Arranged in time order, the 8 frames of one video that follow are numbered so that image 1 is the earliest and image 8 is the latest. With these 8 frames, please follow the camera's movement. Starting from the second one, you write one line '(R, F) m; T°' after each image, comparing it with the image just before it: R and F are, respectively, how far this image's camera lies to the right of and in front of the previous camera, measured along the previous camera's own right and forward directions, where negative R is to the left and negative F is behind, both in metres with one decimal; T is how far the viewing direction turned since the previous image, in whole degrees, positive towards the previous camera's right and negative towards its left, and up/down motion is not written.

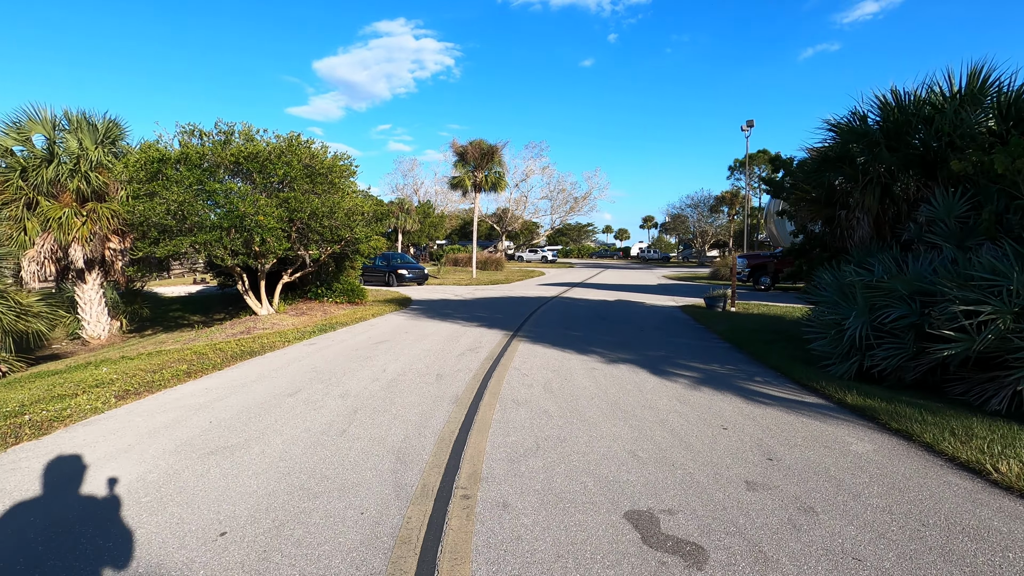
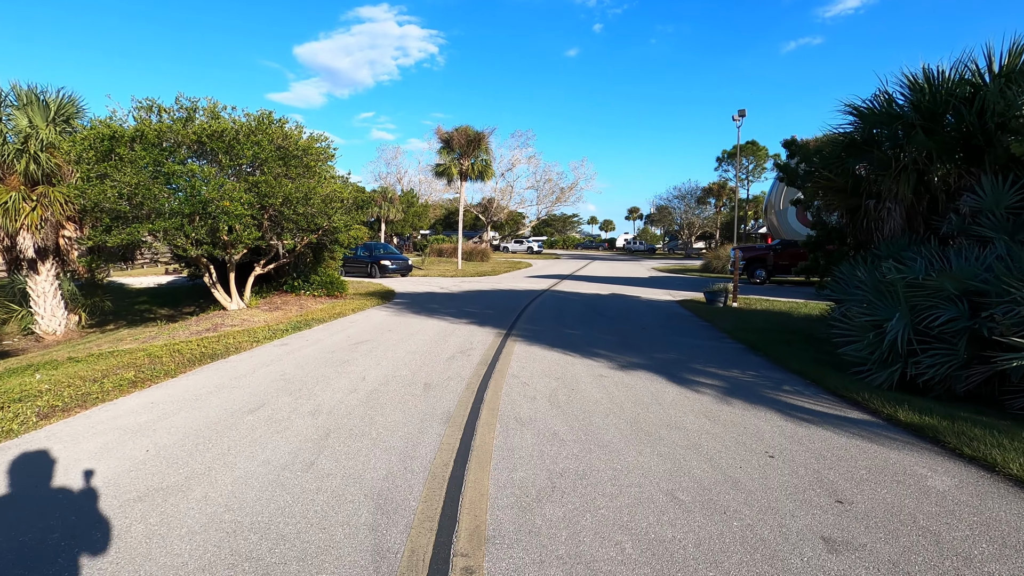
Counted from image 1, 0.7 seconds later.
(-0.2, +0.9) m; +2°
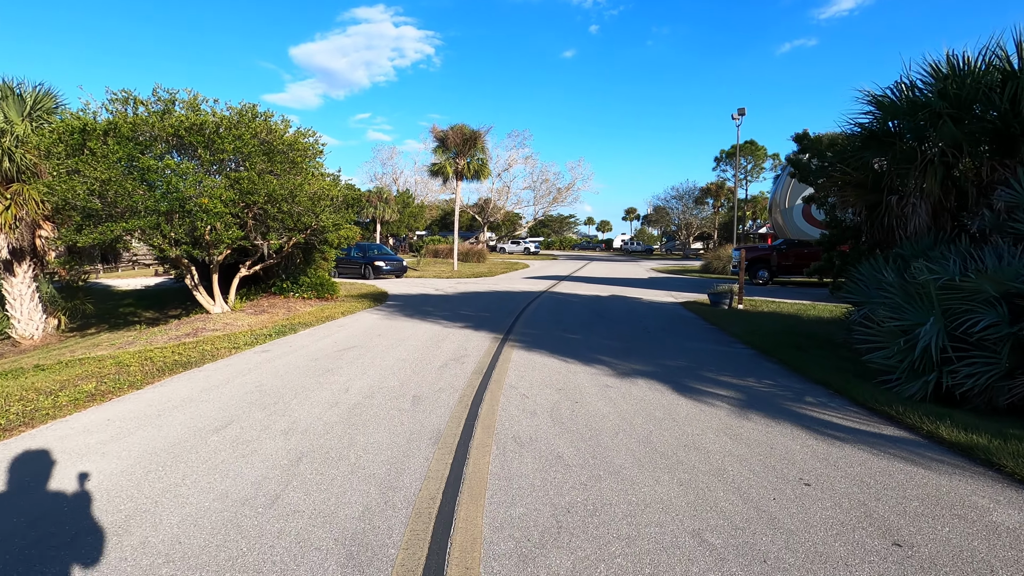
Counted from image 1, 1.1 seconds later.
(0.0, +0.6) m; 0°
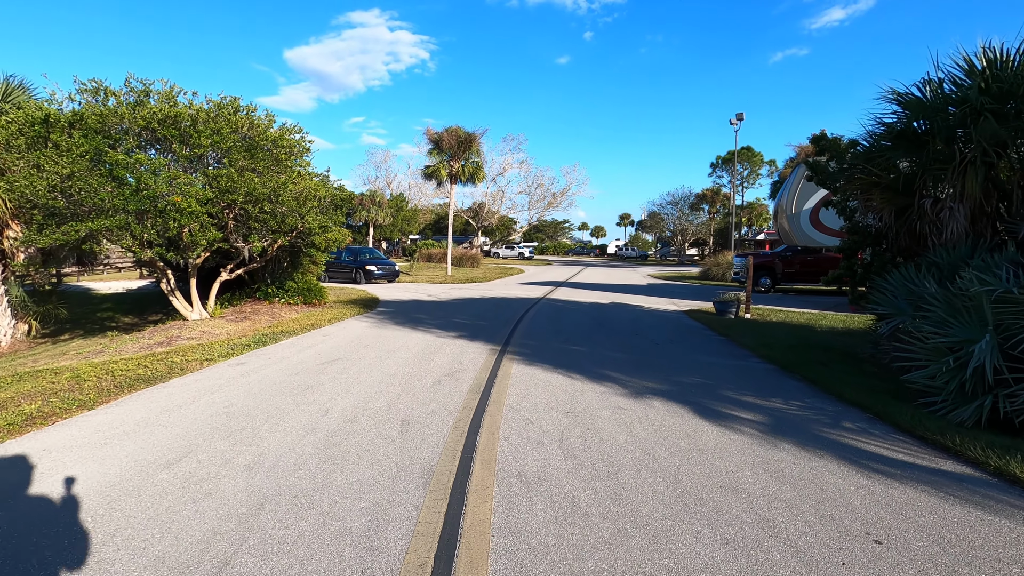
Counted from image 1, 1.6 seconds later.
(-0.1, +0.7) m; +1°
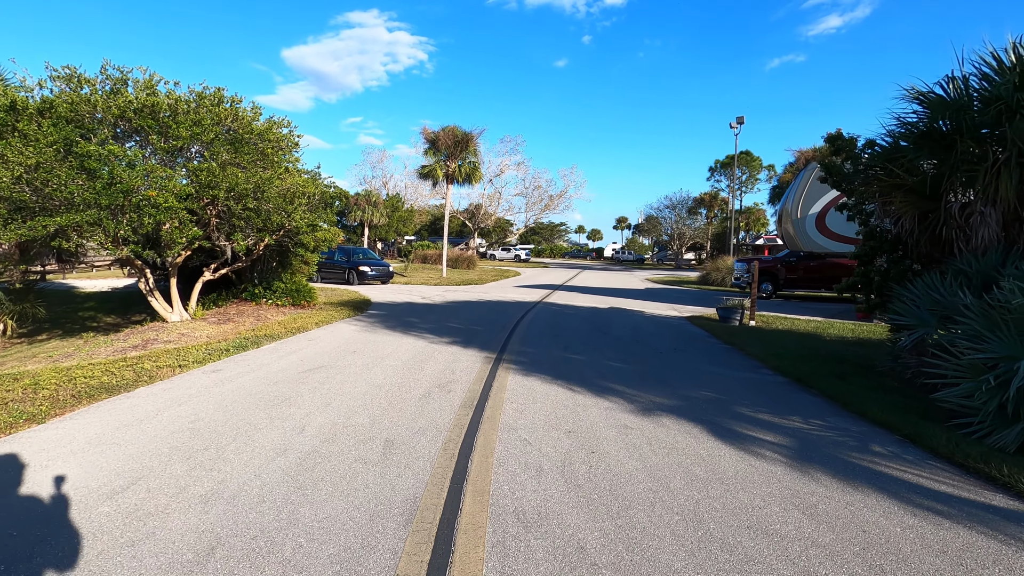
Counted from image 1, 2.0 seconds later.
(0.0, +0.5) m; 0°
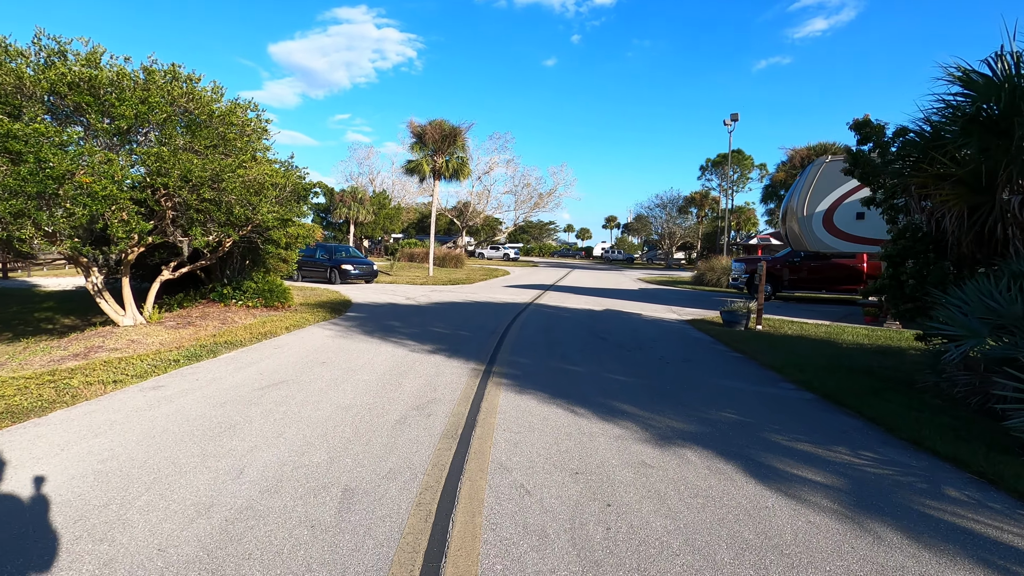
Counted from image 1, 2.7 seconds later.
(0.0, +1.0) m; +1°
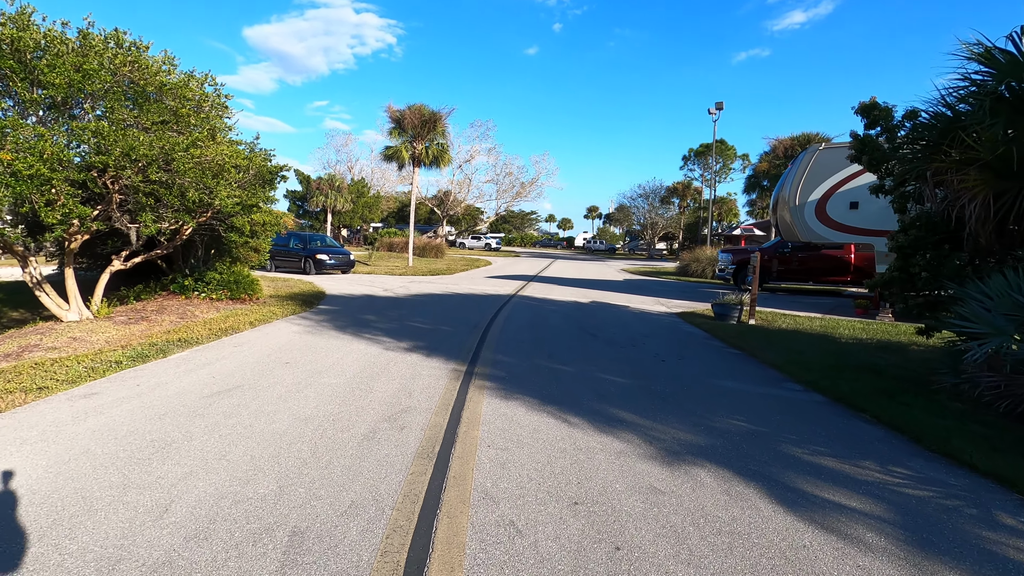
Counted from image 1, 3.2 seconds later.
(0.0, +0.7) m; +2°
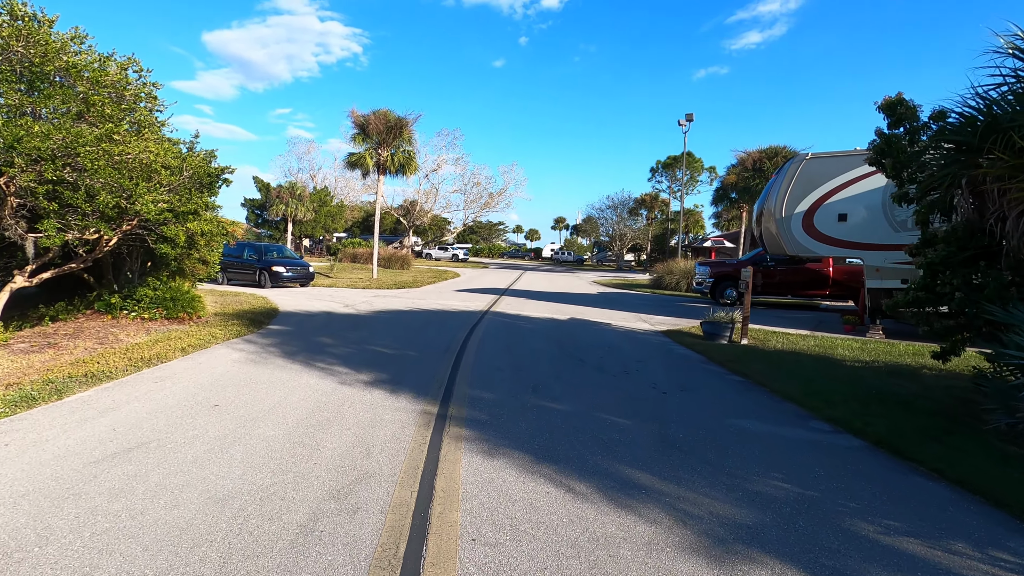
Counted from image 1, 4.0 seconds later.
(-0.2, +1.1) m; +4°
